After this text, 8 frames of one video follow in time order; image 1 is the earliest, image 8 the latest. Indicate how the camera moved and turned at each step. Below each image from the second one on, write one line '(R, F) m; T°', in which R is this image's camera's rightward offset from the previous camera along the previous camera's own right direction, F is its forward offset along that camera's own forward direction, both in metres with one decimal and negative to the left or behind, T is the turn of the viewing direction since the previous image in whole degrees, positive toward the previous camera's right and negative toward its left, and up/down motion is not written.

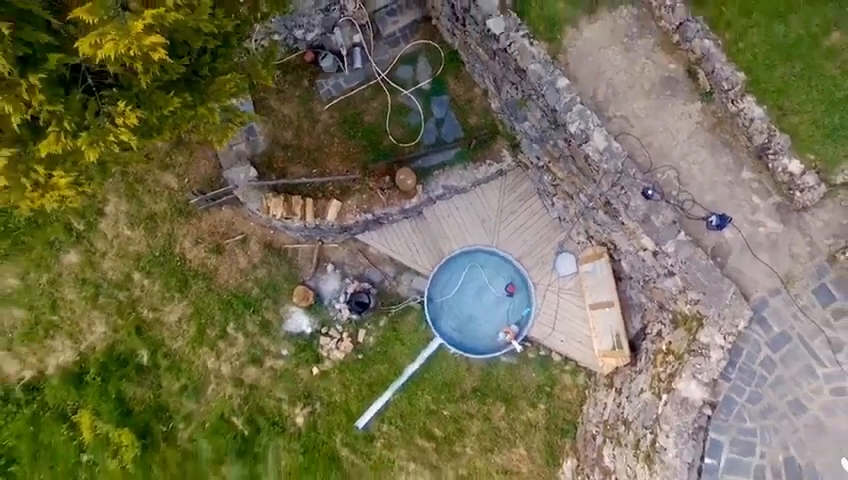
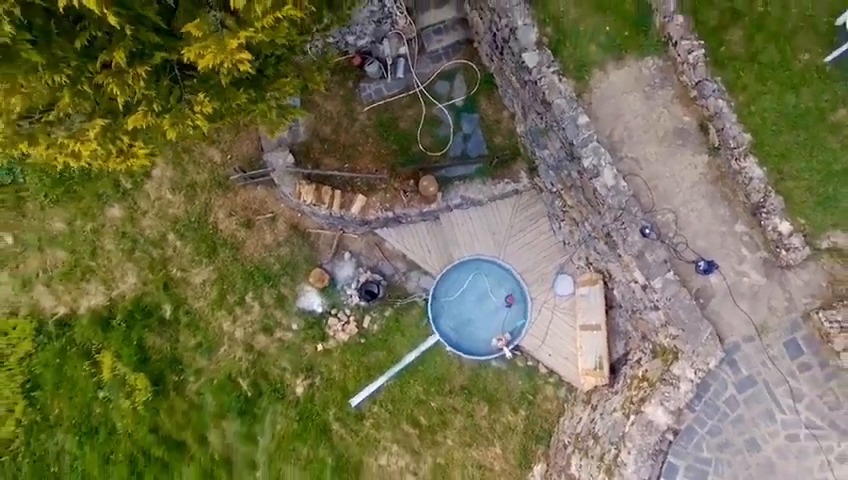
(0.0, -0.7) m; -2°
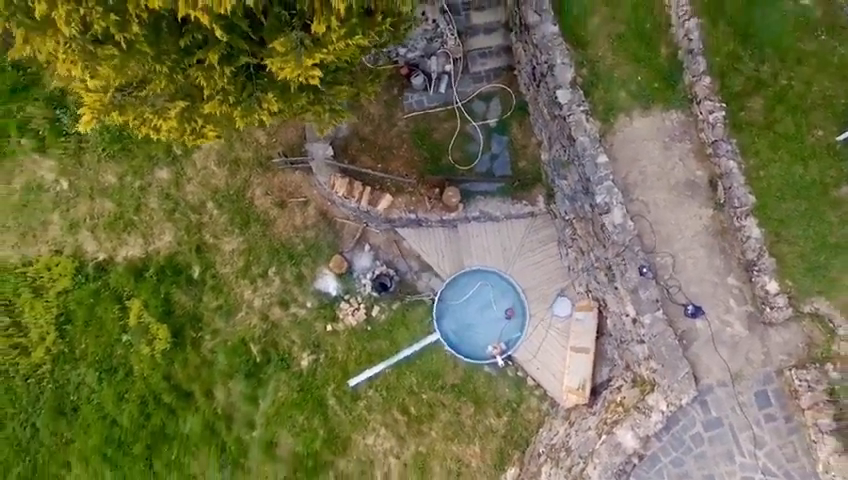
(0.0, -0.7) m; -2°
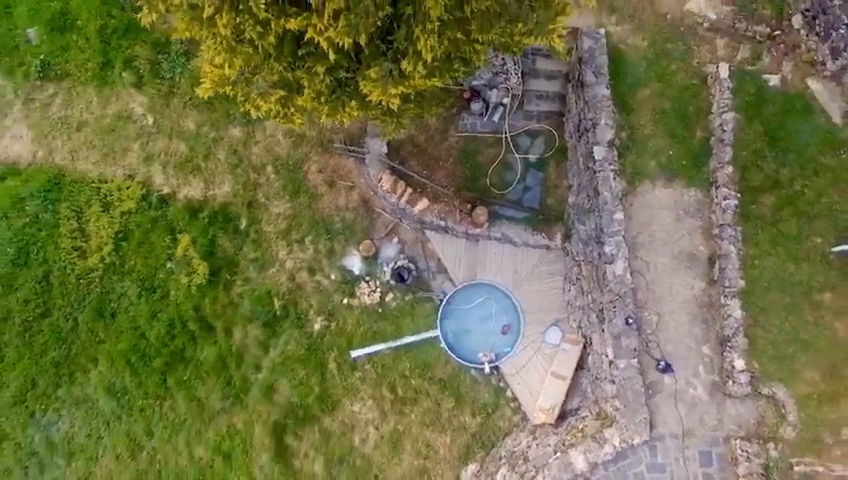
(0.0, -1.2) m; -3°
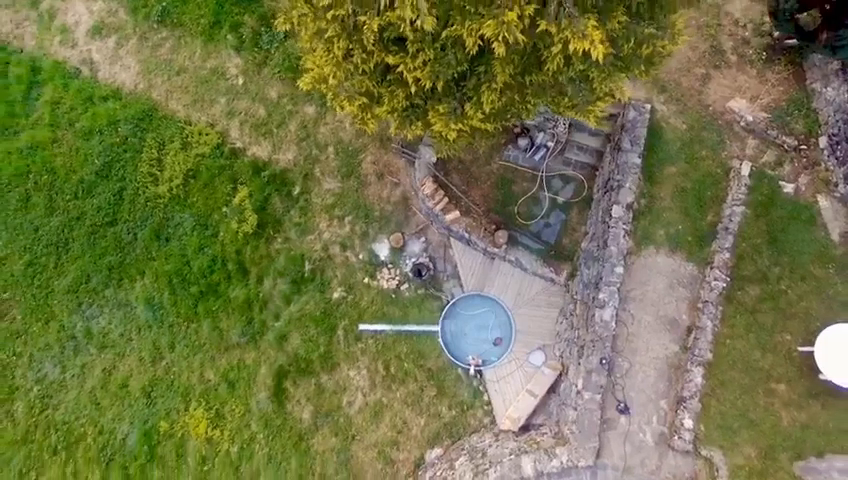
(0.0, -1.5) m; -3°
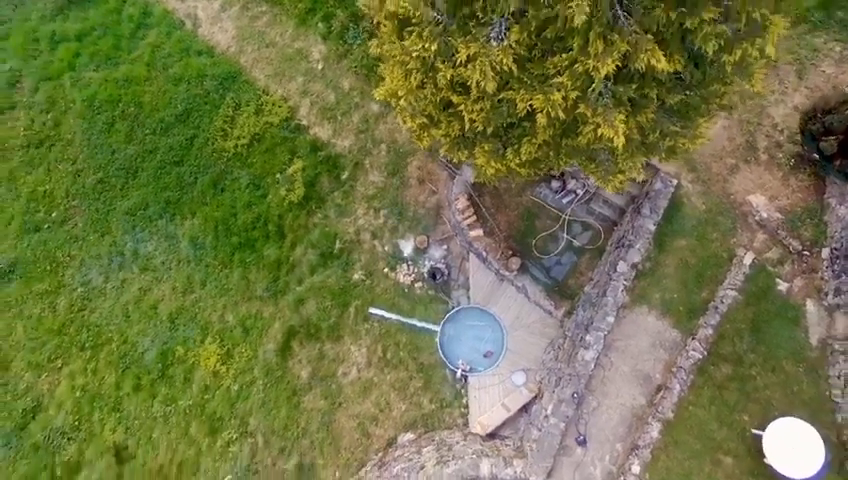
(0.0, -1.3) m; -3°
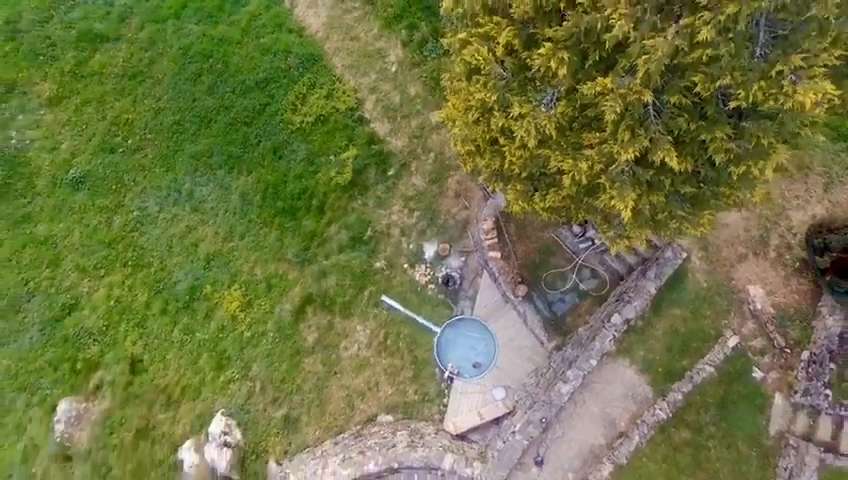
(0.0, -1.3) m; -3°
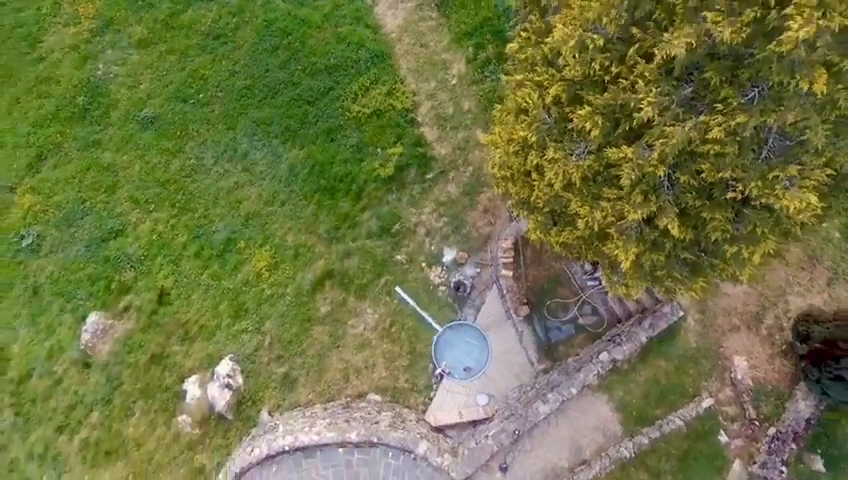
(0.0, -1.2) m; -2°
